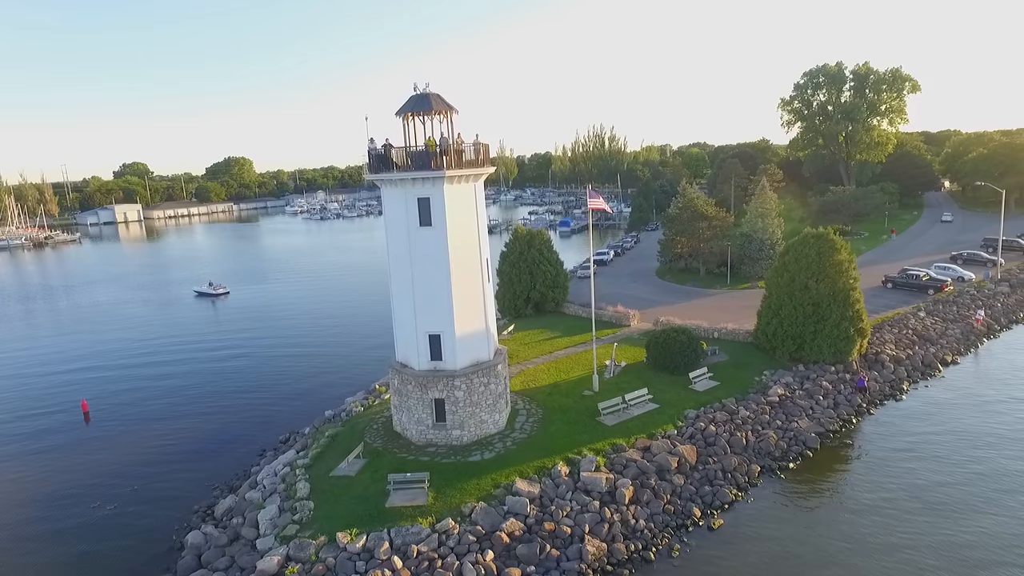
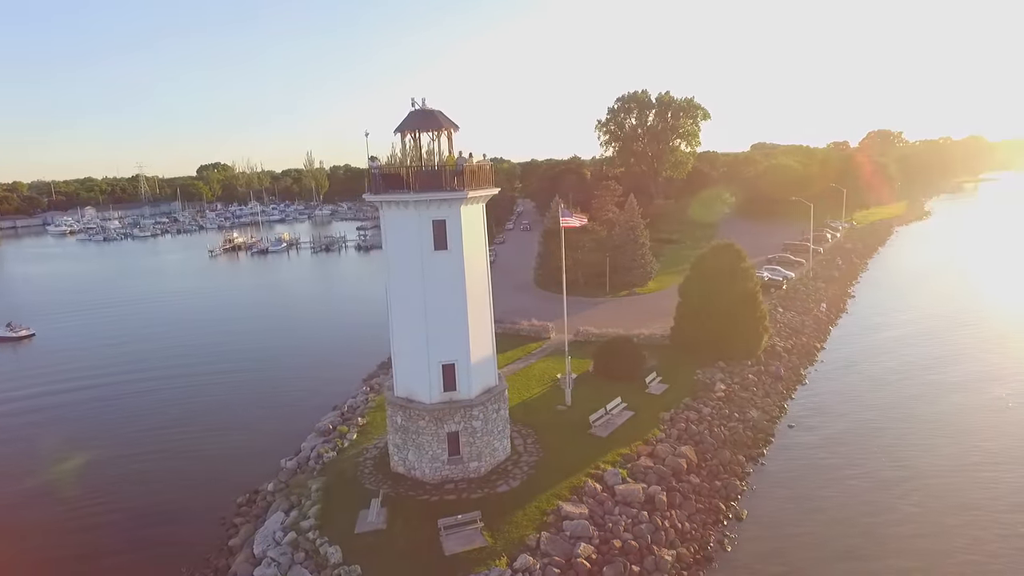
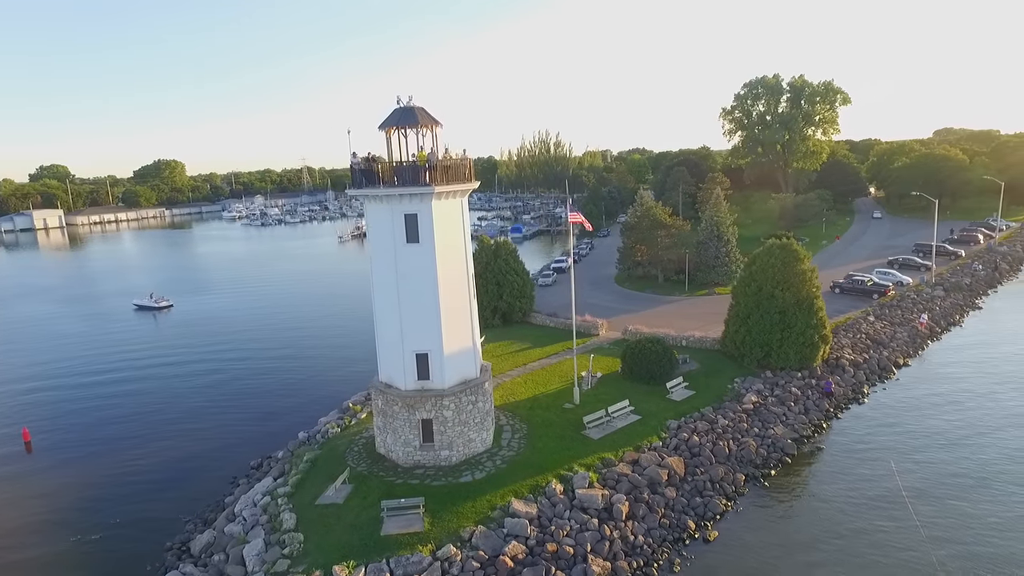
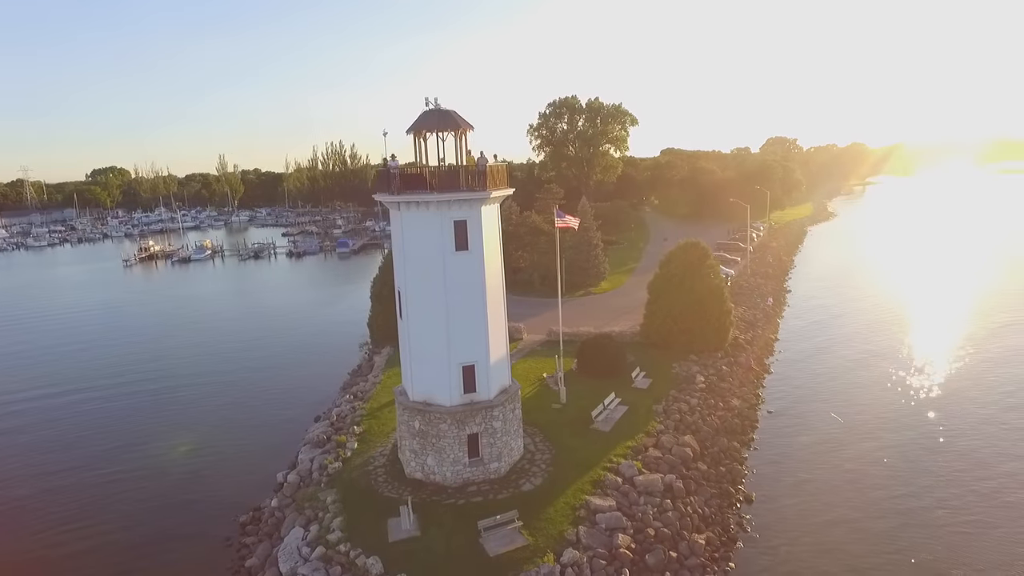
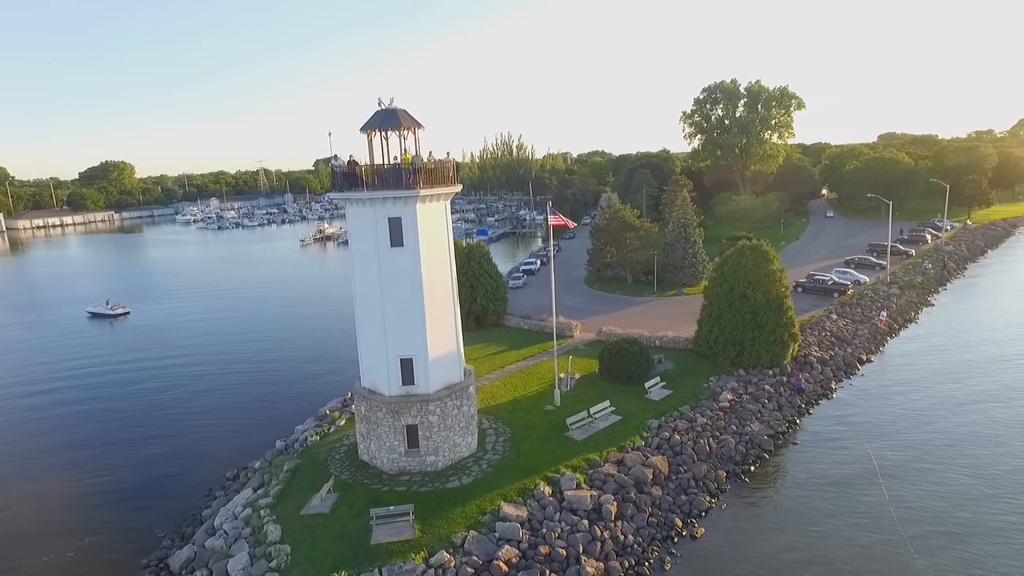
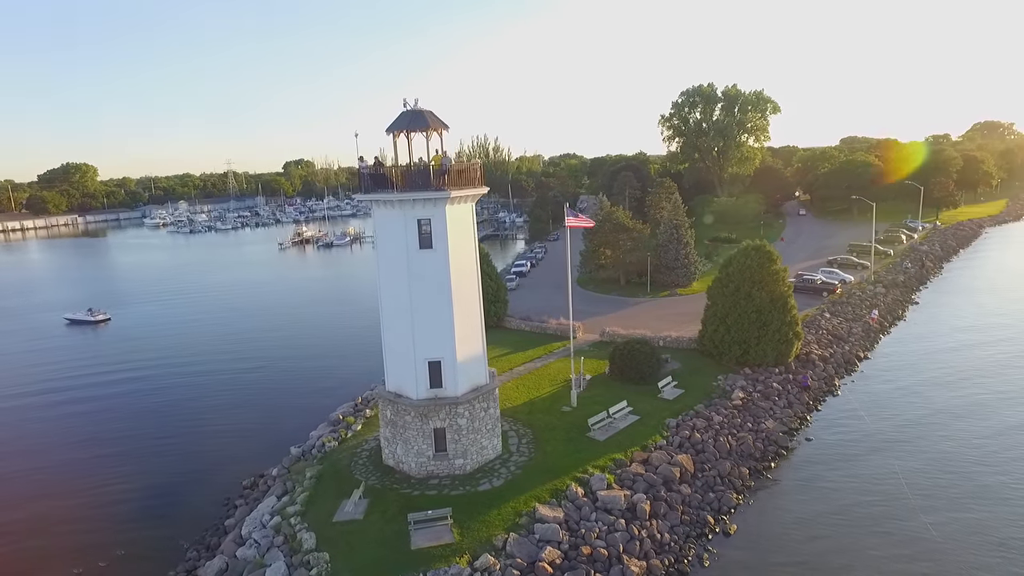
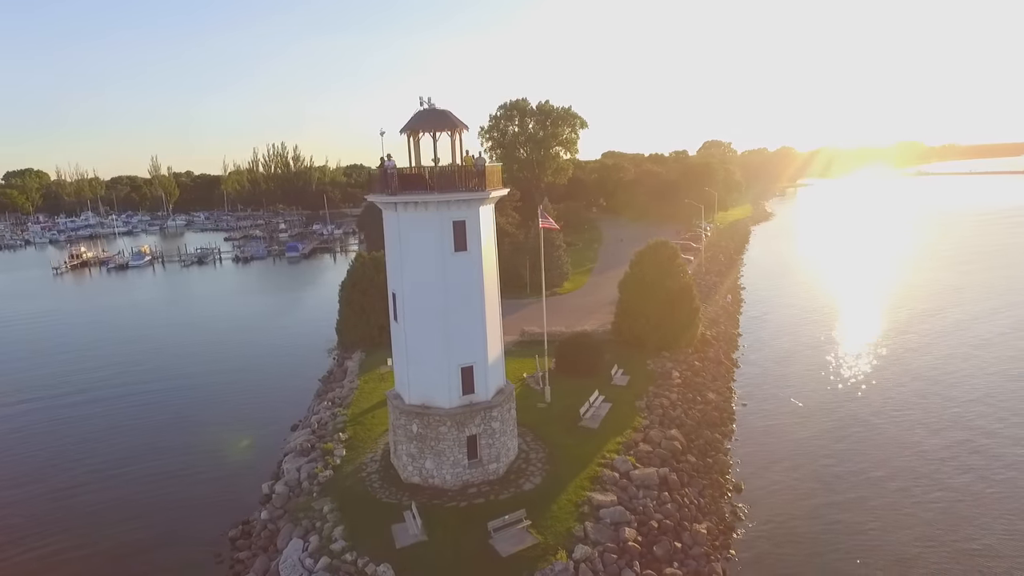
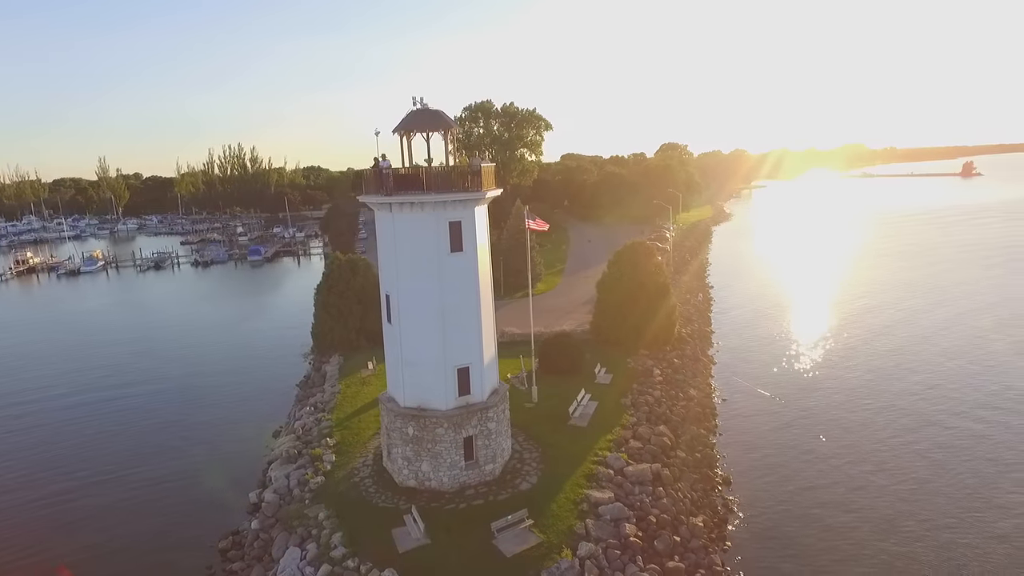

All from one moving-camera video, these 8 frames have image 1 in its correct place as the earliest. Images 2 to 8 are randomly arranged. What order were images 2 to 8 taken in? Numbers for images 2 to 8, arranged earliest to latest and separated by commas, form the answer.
3, 5, 6, 2, 4, 7, 8
